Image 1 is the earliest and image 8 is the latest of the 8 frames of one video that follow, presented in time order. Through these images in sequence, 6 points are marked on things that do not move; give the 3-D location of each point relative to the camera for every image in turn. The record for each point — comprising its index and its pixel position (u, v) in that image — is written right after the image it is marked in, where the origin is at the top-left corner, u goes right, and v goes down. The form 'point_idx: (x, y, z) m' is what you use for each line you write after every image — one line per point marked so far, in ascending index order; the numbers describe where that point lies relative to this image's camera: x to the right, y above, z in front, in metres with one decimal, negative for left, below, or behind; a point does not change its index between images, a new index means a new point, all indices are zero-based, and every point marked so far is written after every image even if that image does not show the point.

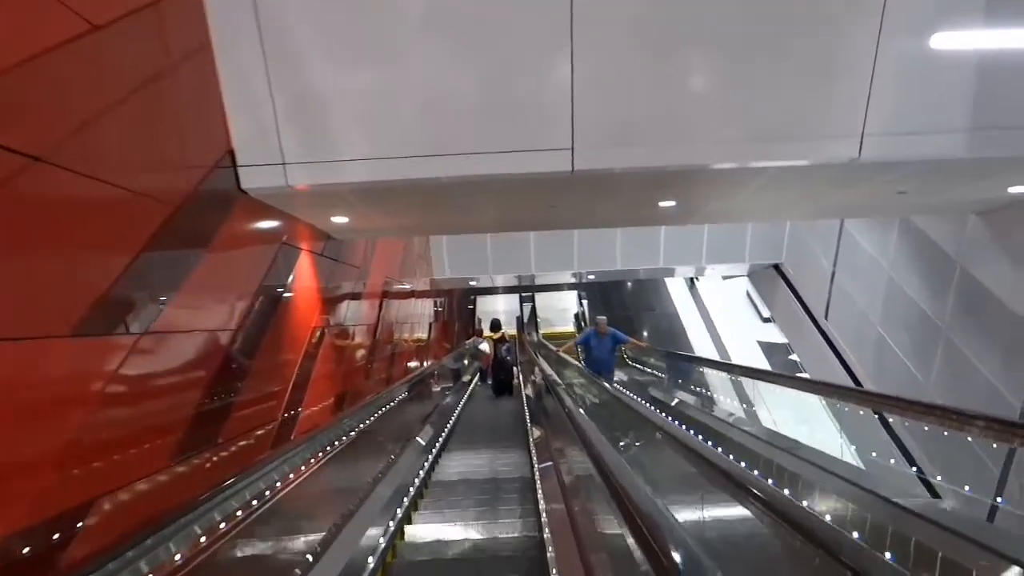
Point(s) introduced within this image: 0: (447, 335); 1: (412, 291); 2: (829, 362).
0: (-1.3, -0.9, +16.6) m
1: (-1.4, 0.0, +11.4) m
2: (+4.0, -0.9, +10.5) m
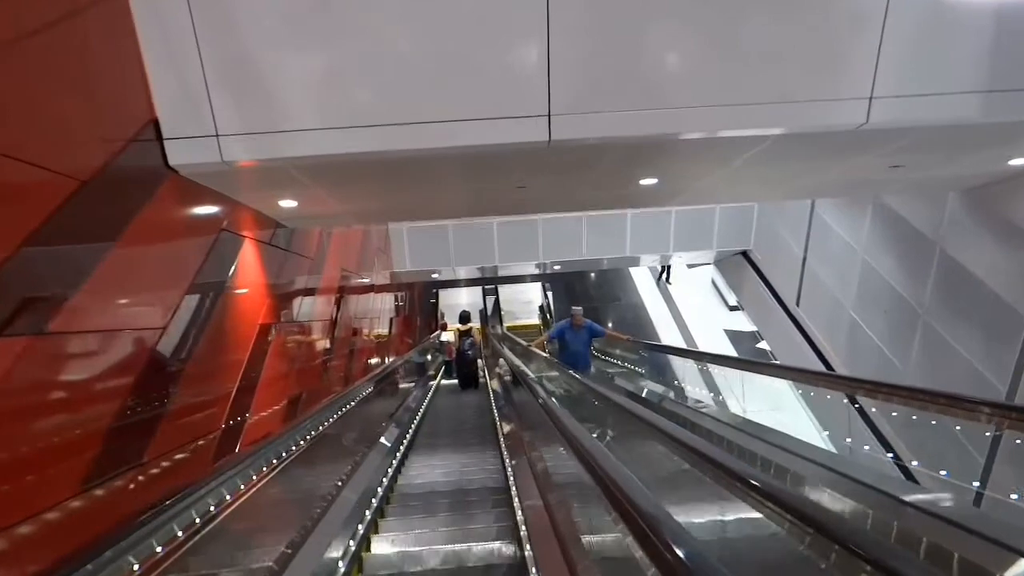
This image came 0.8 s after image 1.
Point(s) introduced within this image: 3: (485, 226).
0: (-2.0, -0.8, +16.1) m
1: (-1.9, 0.0, +10.9) m
2: (+3.6, -0.7, +10.3) m
3: (-0.4, +1.0, +12.6) m
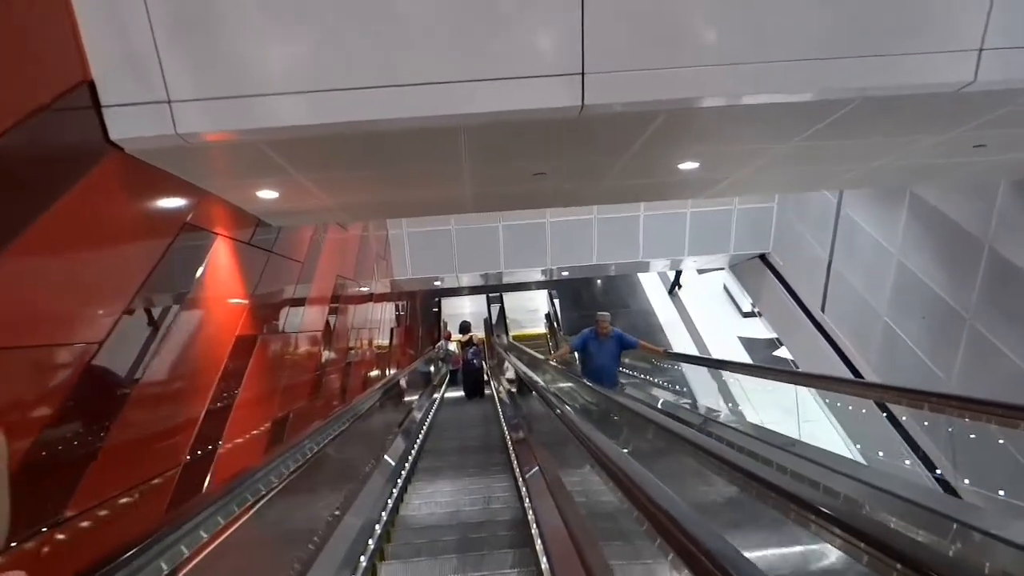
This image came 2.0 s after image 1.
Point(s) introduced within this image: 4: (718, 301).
0: (-1.9, -1.0, +15.5) m
1: (-1.8, -0.1, +10.3) m
2: (+3.7, -0.8, +9.7) m
3: (-0.3, +0.9, +12.0) m
4: (+4.1, -0.3, +16.1) m
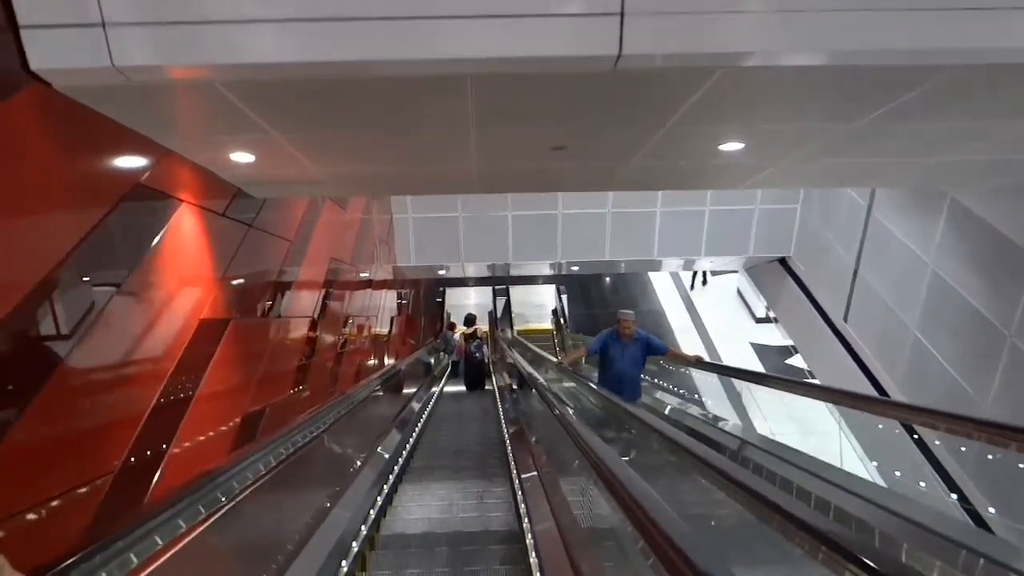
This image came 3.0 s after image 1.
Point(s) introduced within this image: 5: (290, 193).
0: (-1.8, -0.8, +15.0) m
1: (-1.7, +0.1, +9.9) m
2: (+3.7, -0.9, +9.2) m
3: (-0.2, +1.0, +11.5) m
4: (+4.2, -0.3, +15.6) m
5: (-1.1, +0.5, +4.0) m
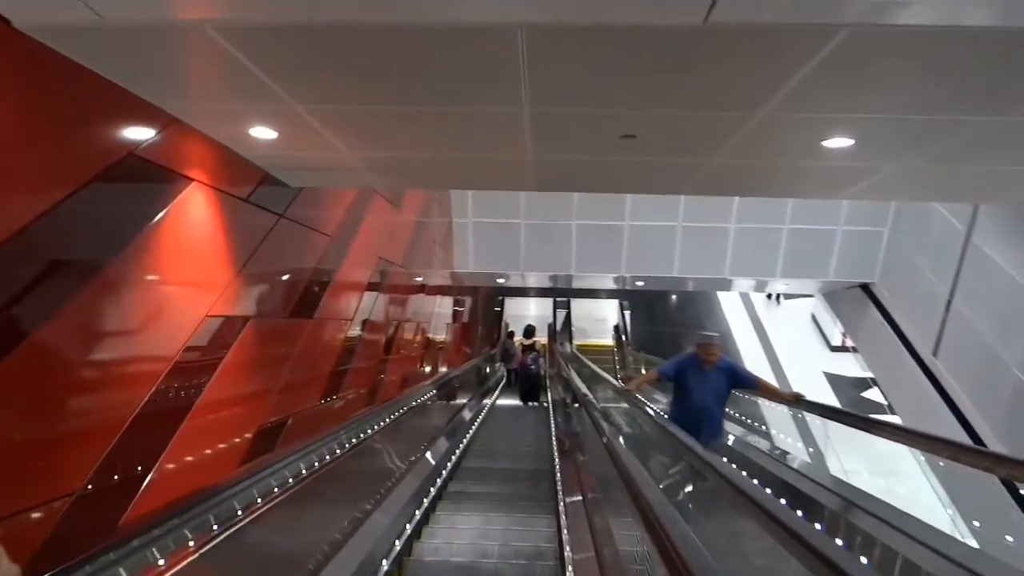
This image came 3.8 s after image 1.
0: (-0.8, -0.9, +14.7) m
1: (-1.0, +0.1, +9.5) m
2: (+4.3, -1.2, +8.4) m
3: (+0.7, +0.8, +11.1) m
4: (+5.3, -0.8, +14.7) m
5: (-0.8, +0.5, +3.7) m
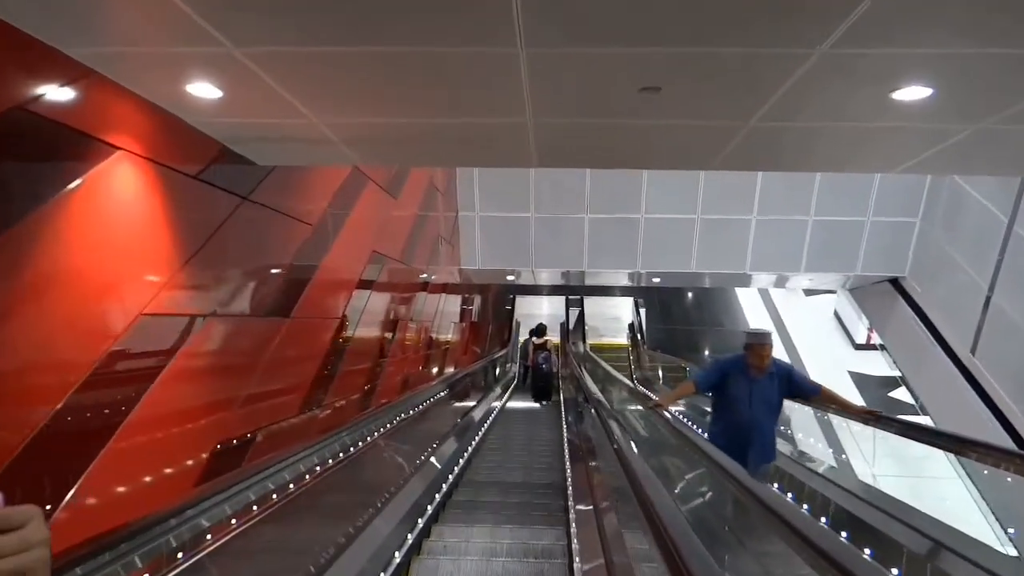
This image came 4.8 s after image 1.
0: (-0.6, -0.8, +14.2) m
1: (-0.9, +0.1, +9.1) m
2: (+4.4, -1.1, +7.8) m
3: (+0.8, +0.8, +10.6) m
4: (+5.5, -0.7, +14.2) m
5: (-0.8, +0.5, +3.2) m
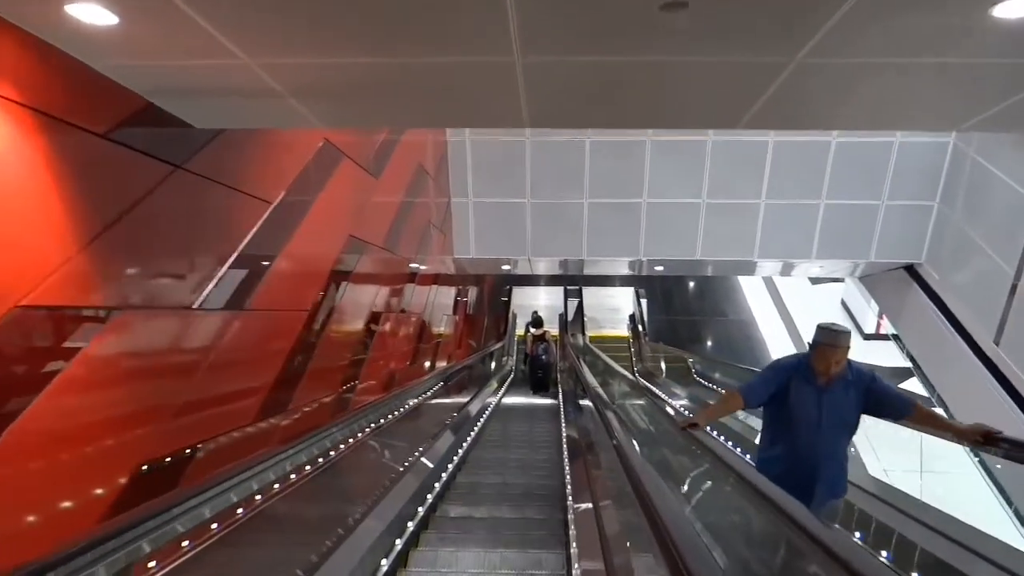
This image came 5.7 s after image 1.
0: (-0.6, -0.7, +13.7) m
1: (-1.0, +0.2, +8.6) m
2: (+4.4, -1.0, +7.4) m
3: (+0.7, +1.0, +10.1) m
4: (+5.4, -0.5, +13.7) m
5: (-0.9, +0.5, +2.7) m
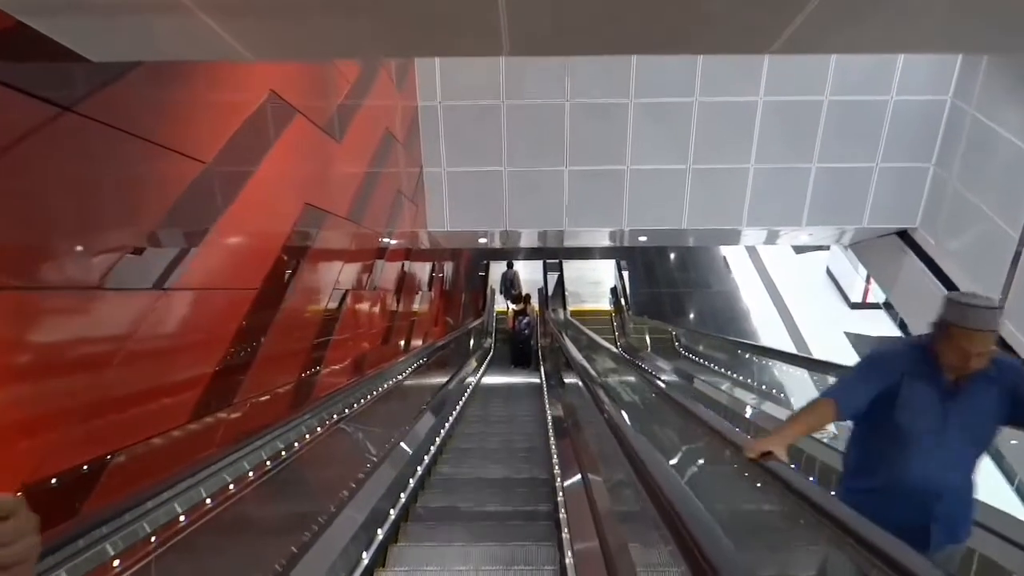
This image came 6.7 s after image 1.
0: (-1.0, -0.3, +13.2) m
1: (-1.2, +0.4, +8.0) m
2: (+4.2, -0.7, +7.0) m
3: (+0.5, +1.3, +9.6) m
4: (+5.0, 0.0, +13.4) m
5: (-0.9, +0.6, +2.2) m
